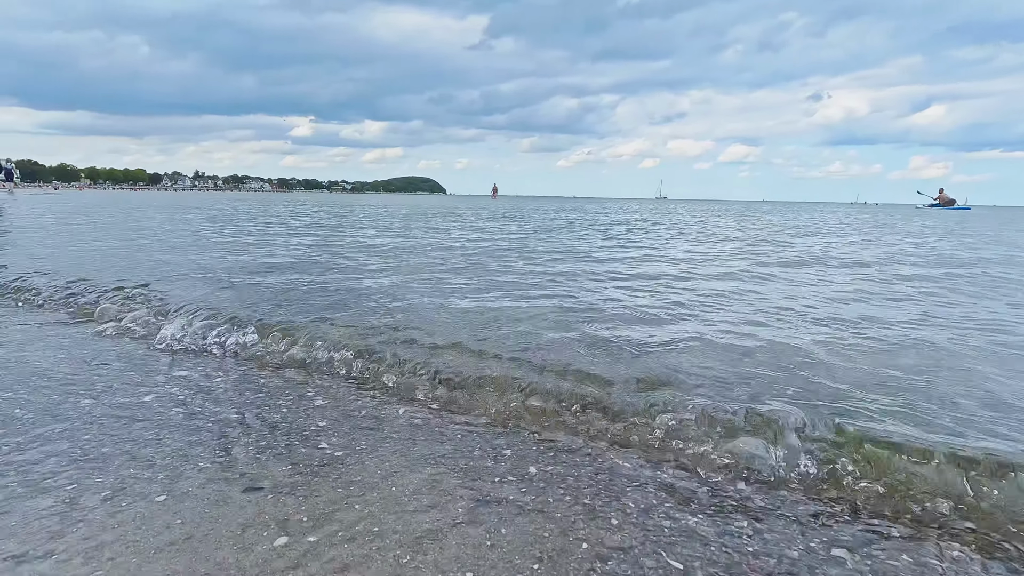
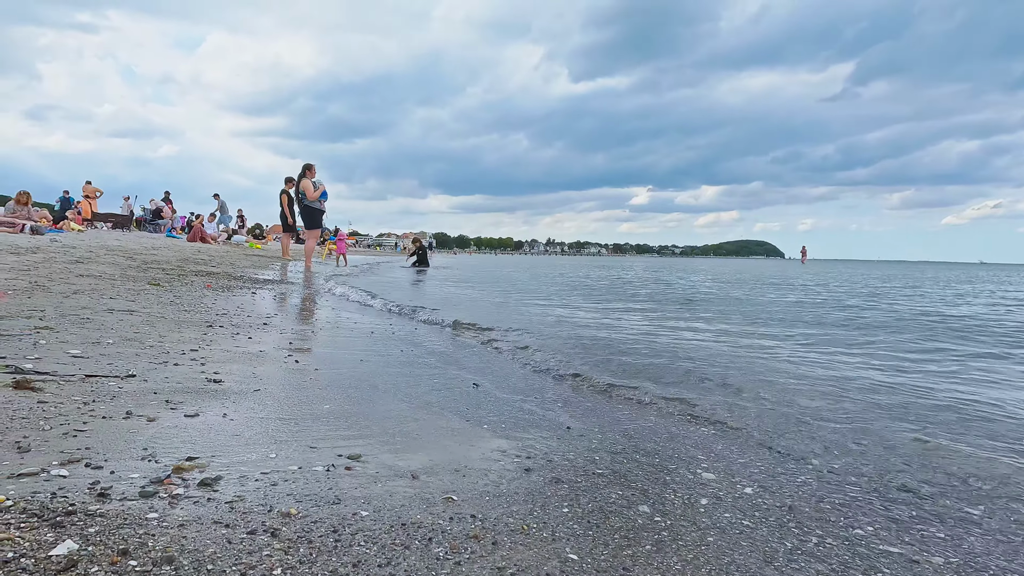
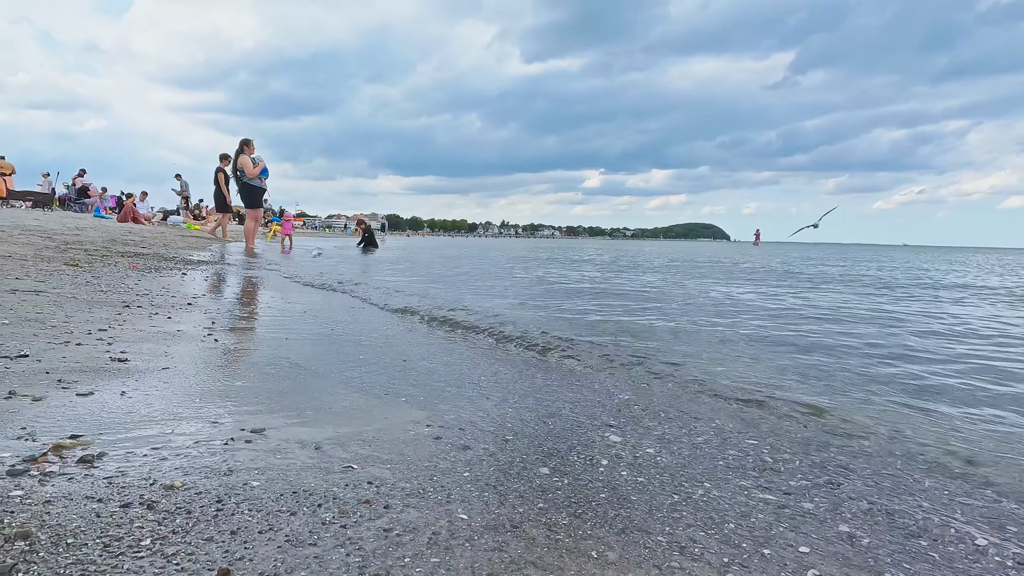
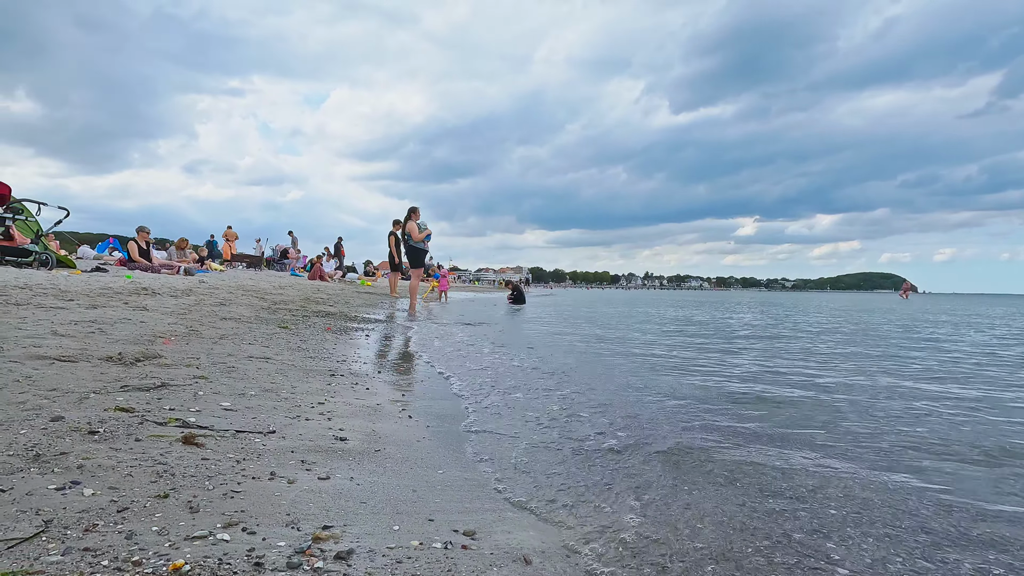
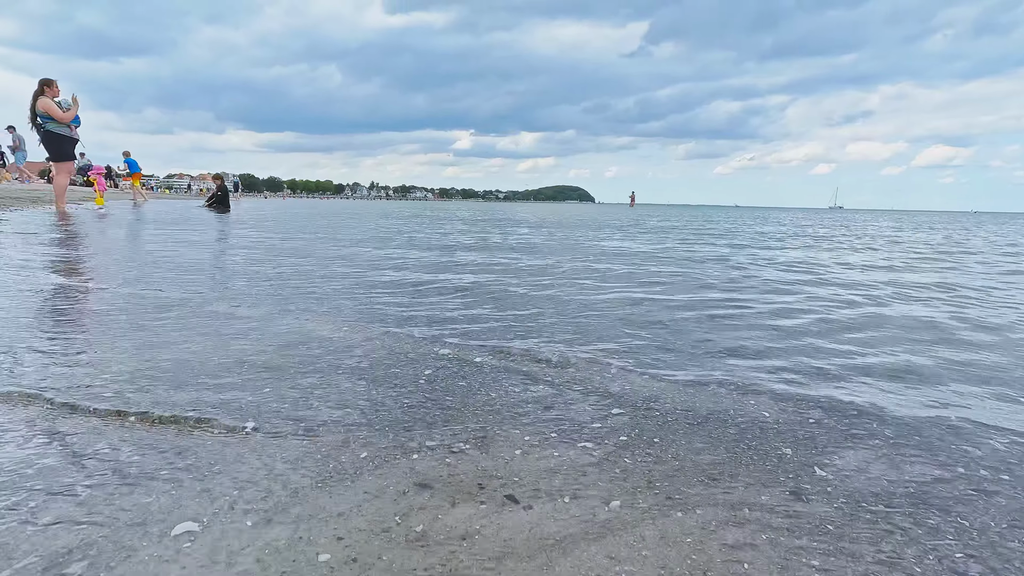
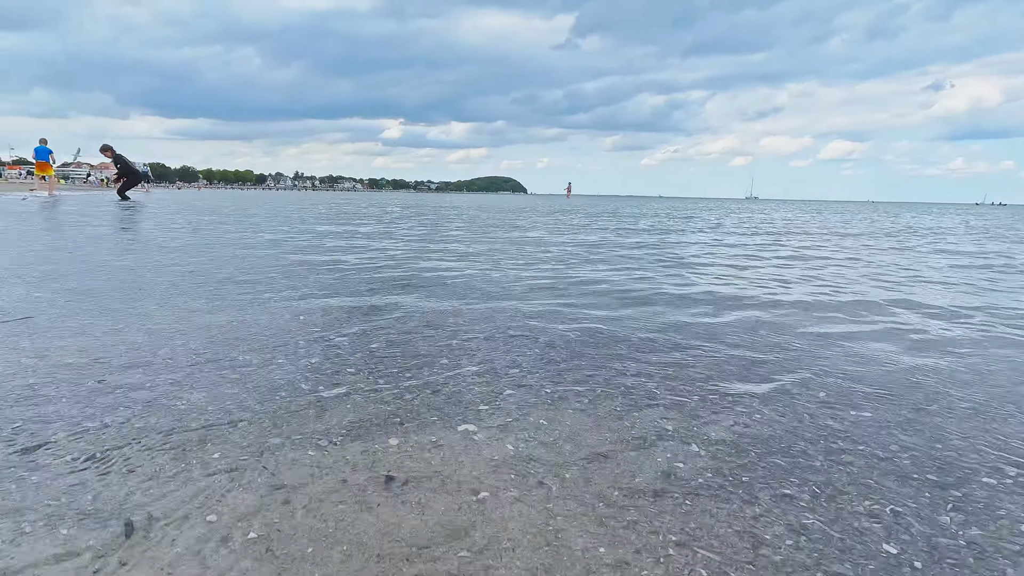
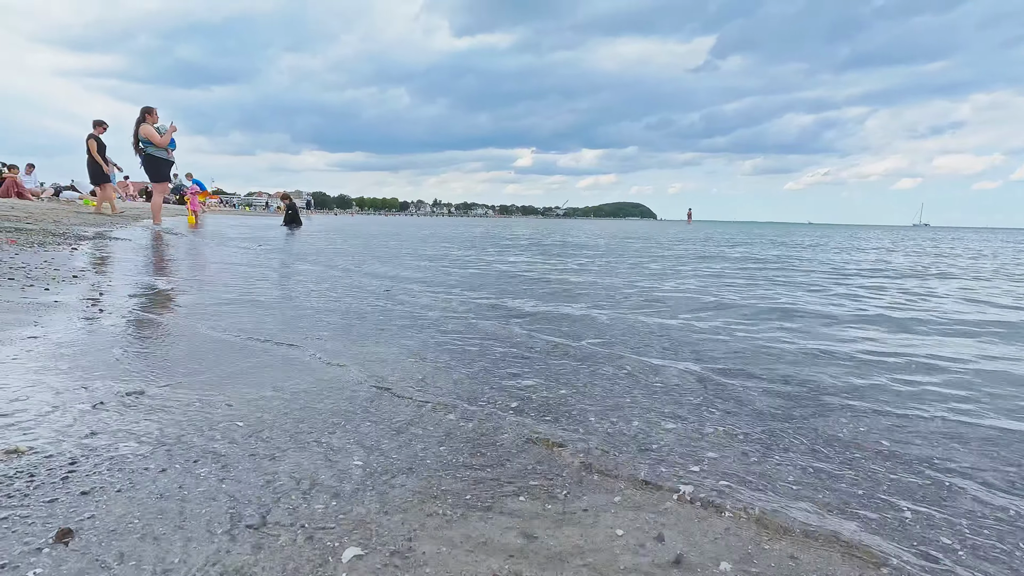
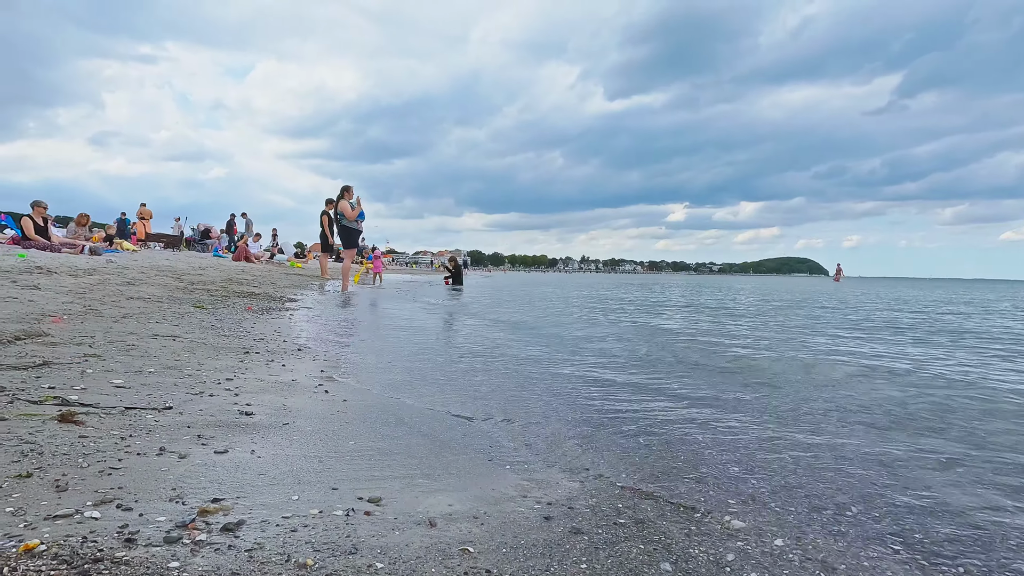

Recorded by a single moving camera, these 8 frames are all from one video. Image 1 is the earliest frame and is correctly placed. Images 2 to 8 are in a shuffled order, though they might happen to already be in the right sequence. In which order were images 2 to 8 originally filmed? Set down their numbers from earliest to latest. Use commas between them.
6, 5, 7, 3, 2, 8, 4
